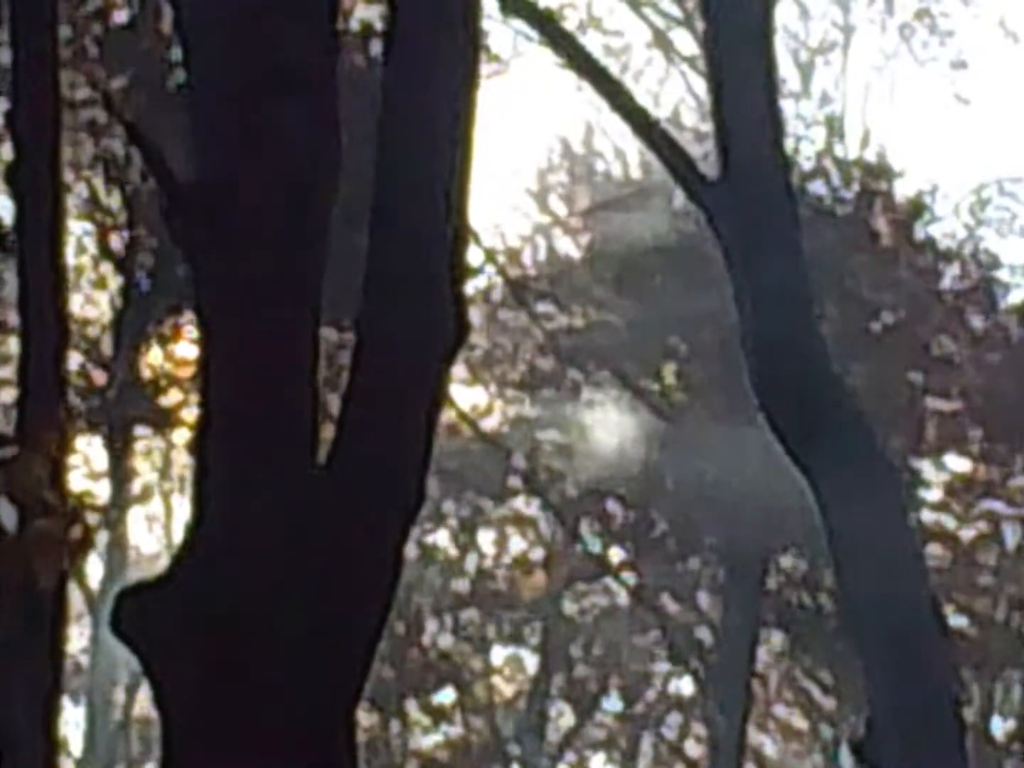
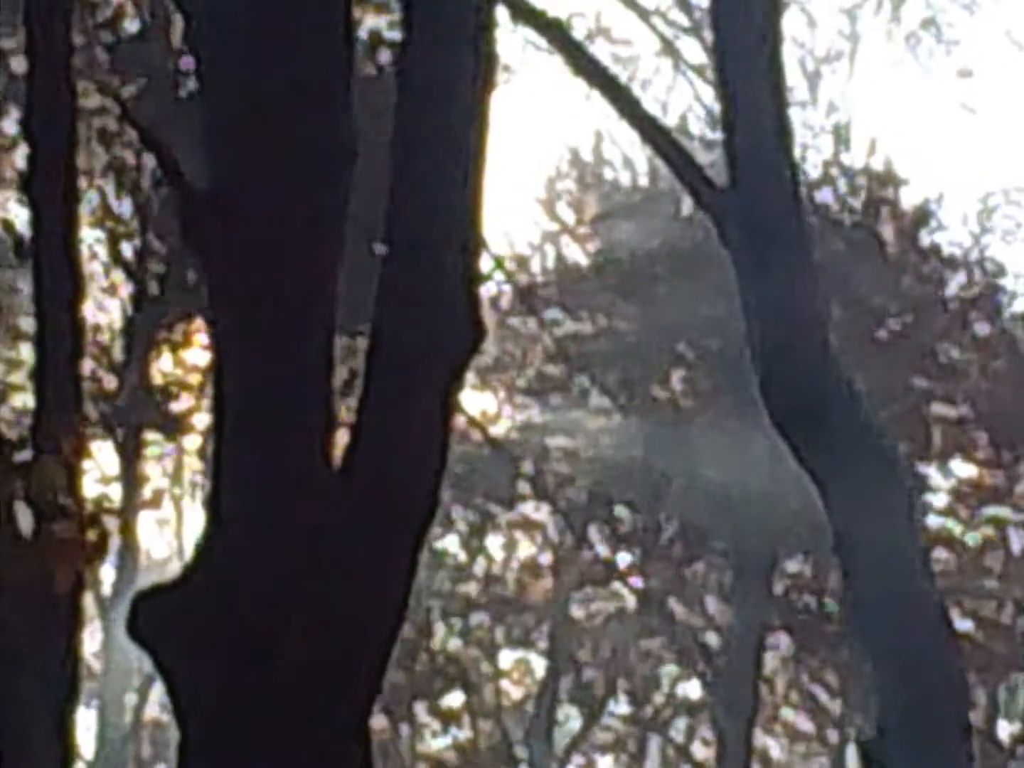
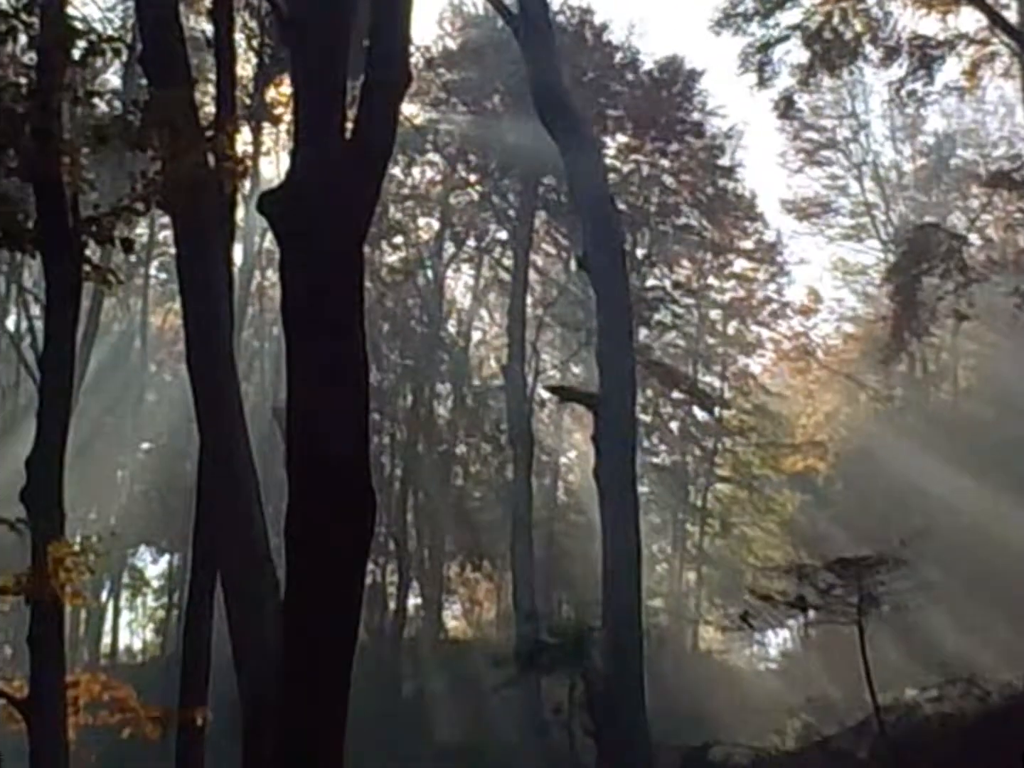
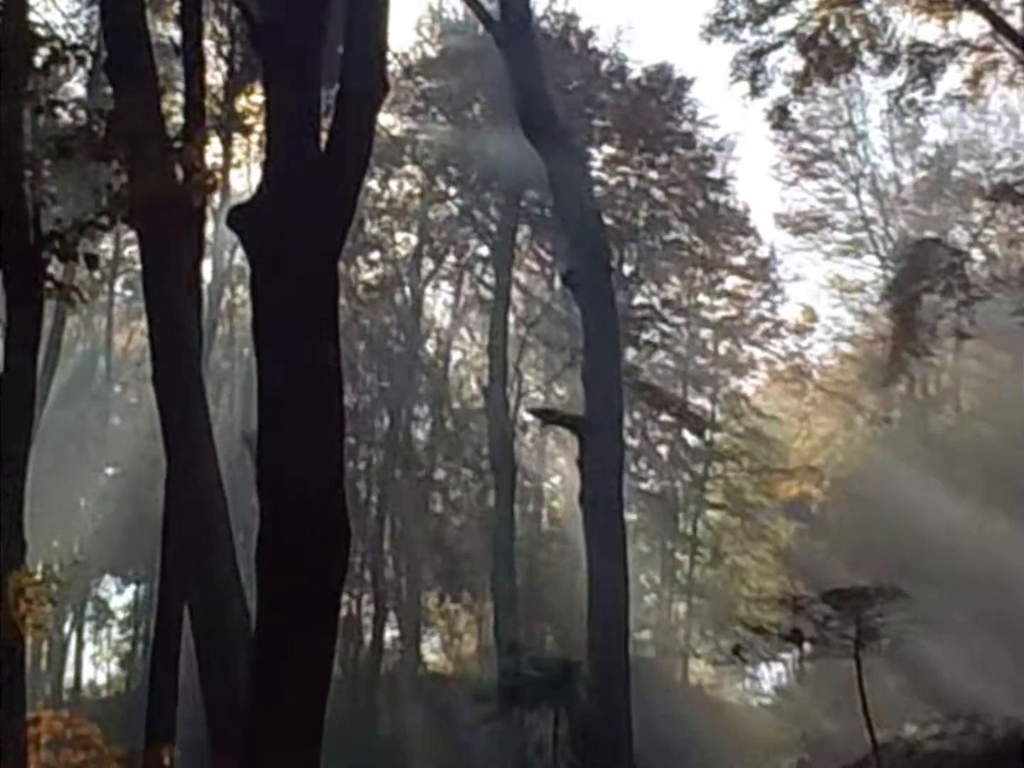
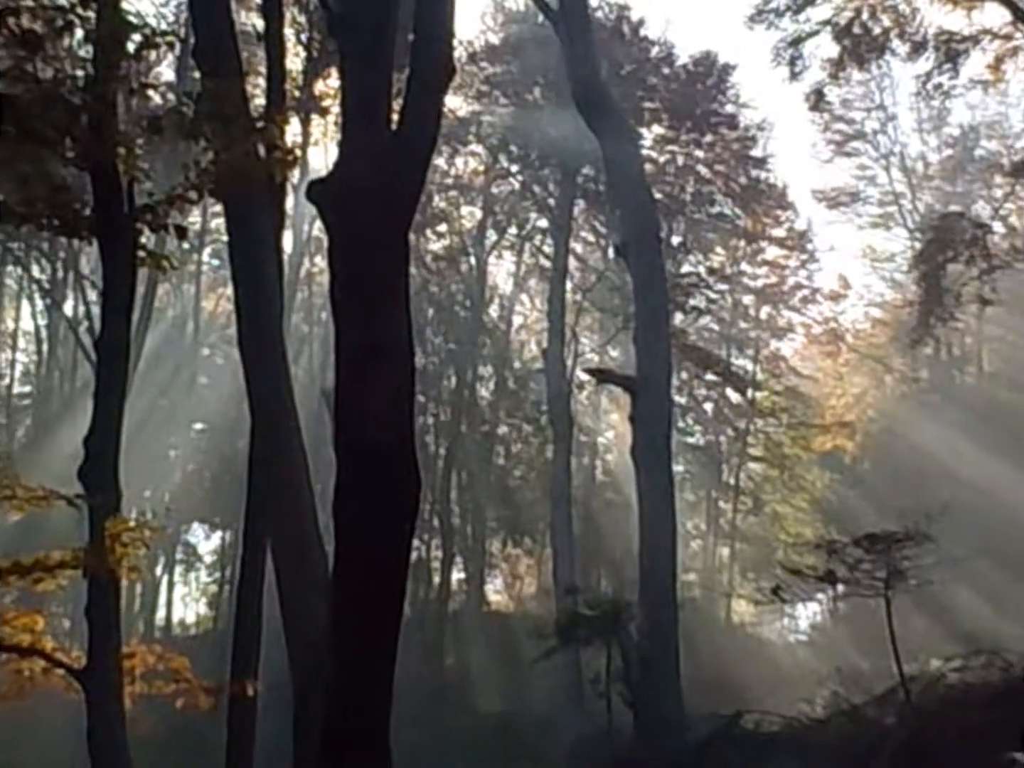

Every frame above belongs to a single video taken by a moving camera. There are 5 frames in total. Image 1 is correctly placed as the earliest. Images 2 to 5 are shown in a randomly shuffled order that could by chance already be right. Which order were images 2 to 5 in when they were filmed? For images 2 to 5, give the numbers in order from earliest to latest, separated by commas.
2, 4, 3, 5
